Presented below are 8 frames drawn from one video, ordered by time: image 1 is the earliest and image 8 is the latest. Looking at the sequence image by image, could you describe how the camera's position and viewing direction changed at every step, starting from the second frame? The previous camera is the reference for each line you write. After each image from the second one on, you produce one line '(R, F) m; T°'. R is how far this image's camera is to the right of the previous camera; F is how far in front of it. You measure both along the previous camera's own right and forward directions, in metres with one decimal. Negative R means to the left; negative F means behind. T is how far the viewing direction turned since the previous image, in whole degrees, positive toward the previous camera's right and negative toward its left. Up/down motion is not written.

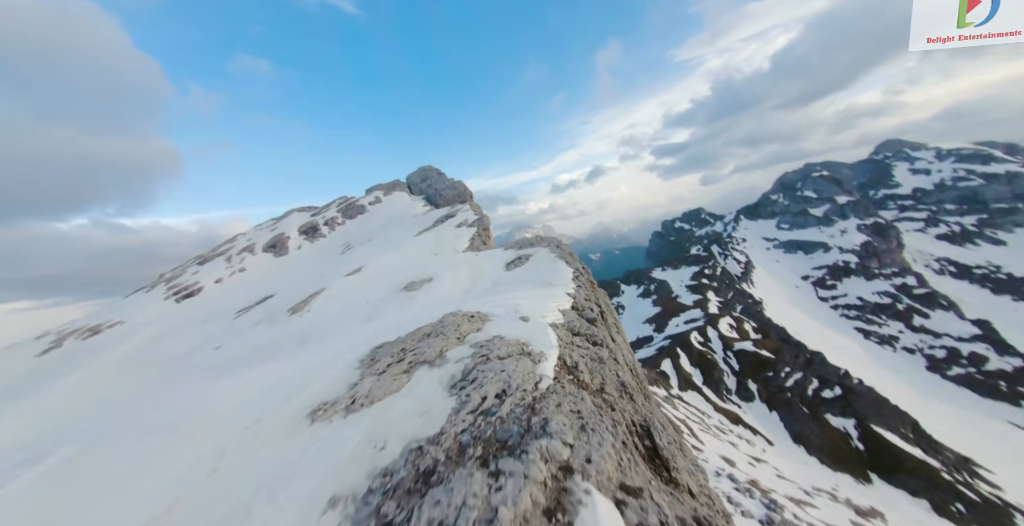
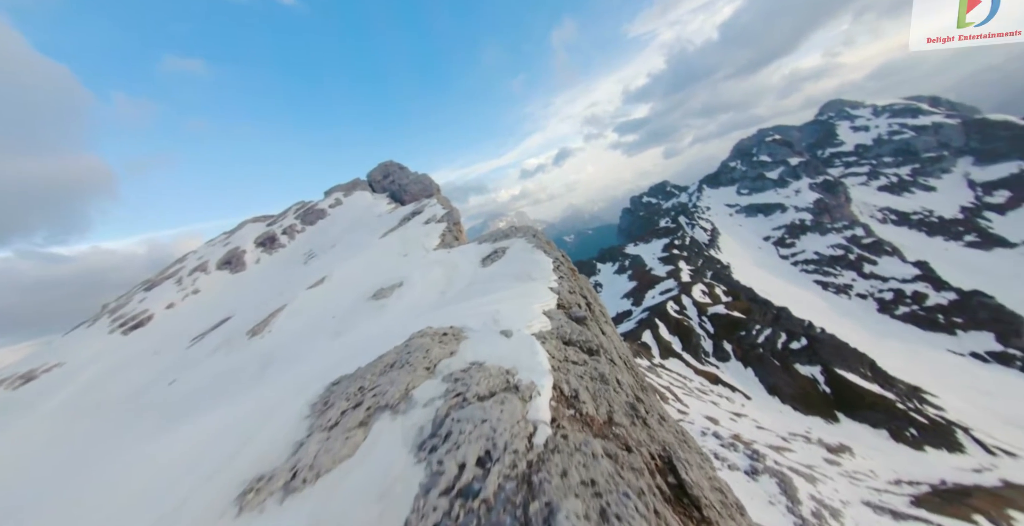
(+0.1, +0.7) m; +4°
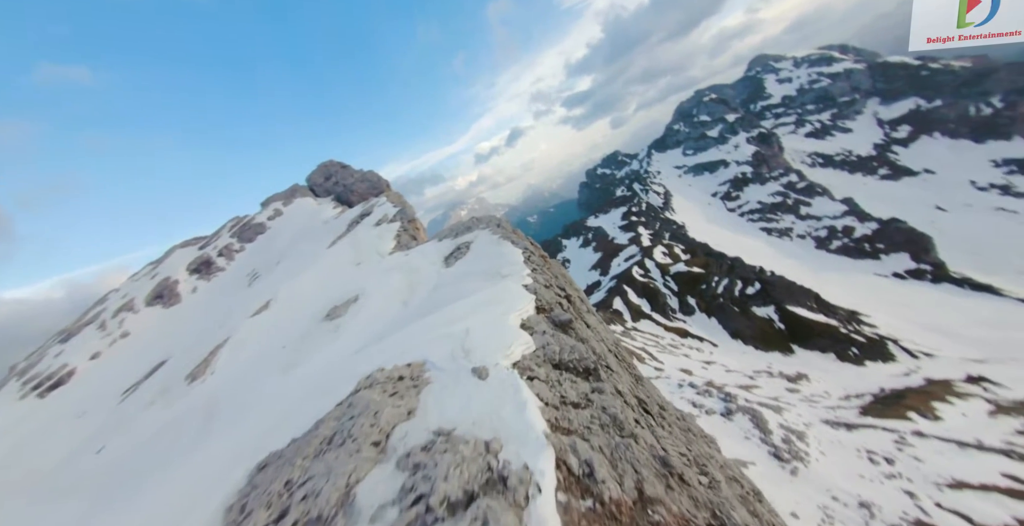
(+0.1, +0.8) m; +5°
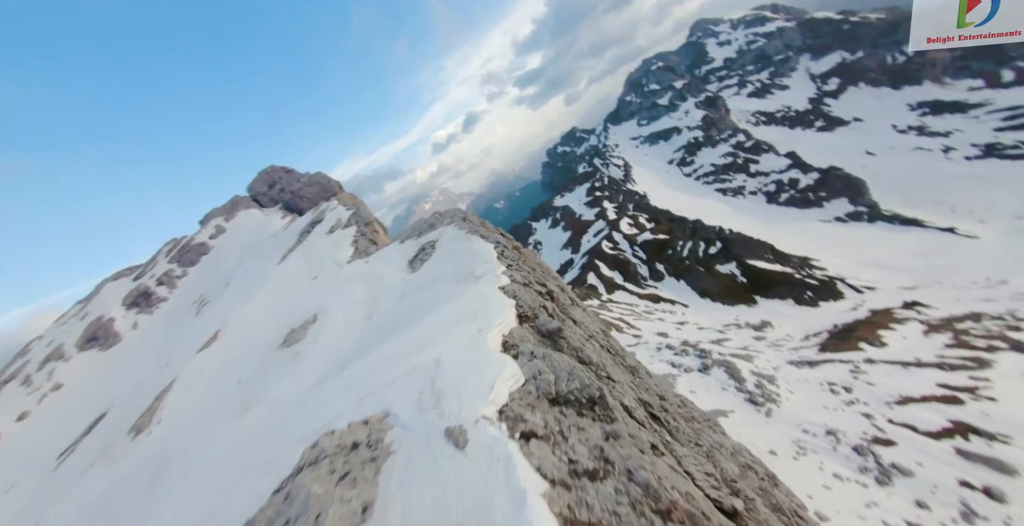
(0.0, +0.6) m; +5°
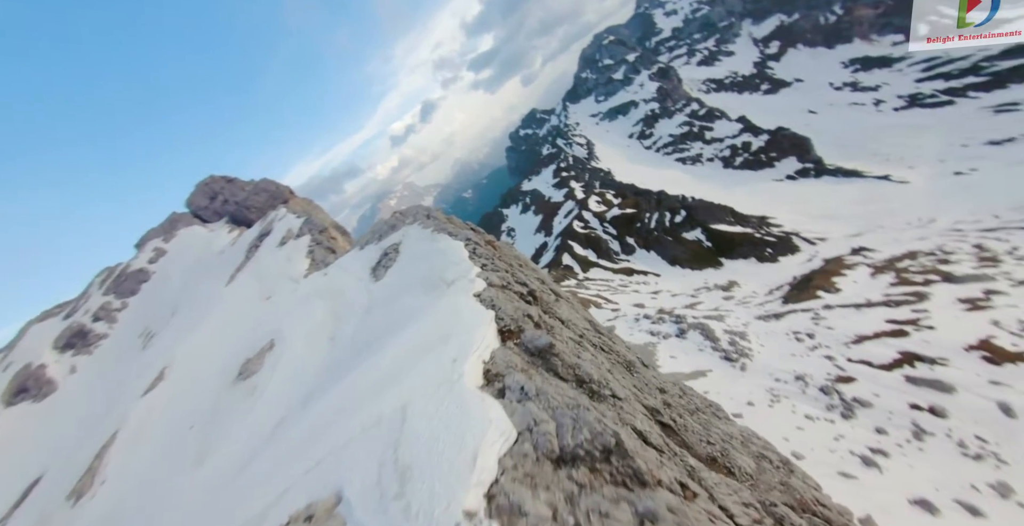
(0.0, +0.6) m; +4°
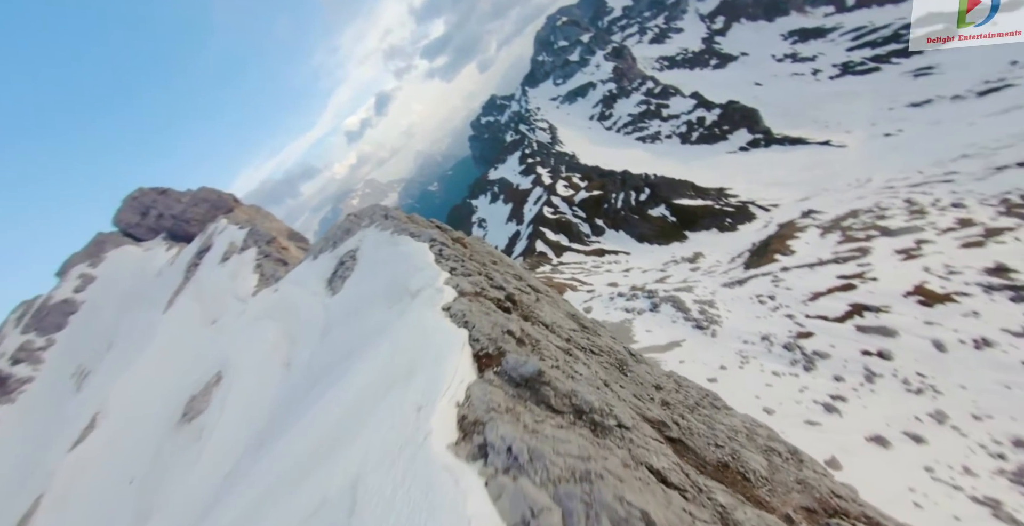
(0.0, +0.6) m; +4°
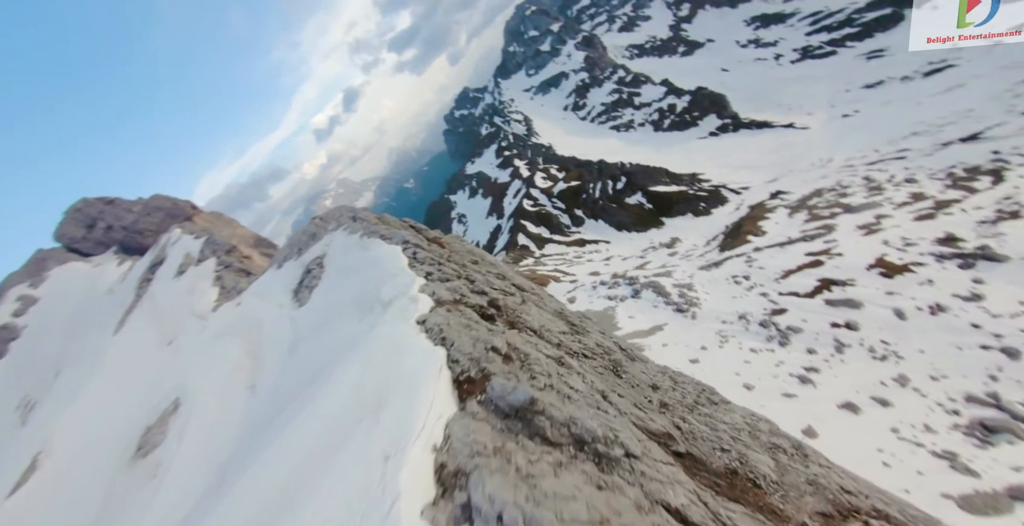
(0.0, +0.4) m; +3°
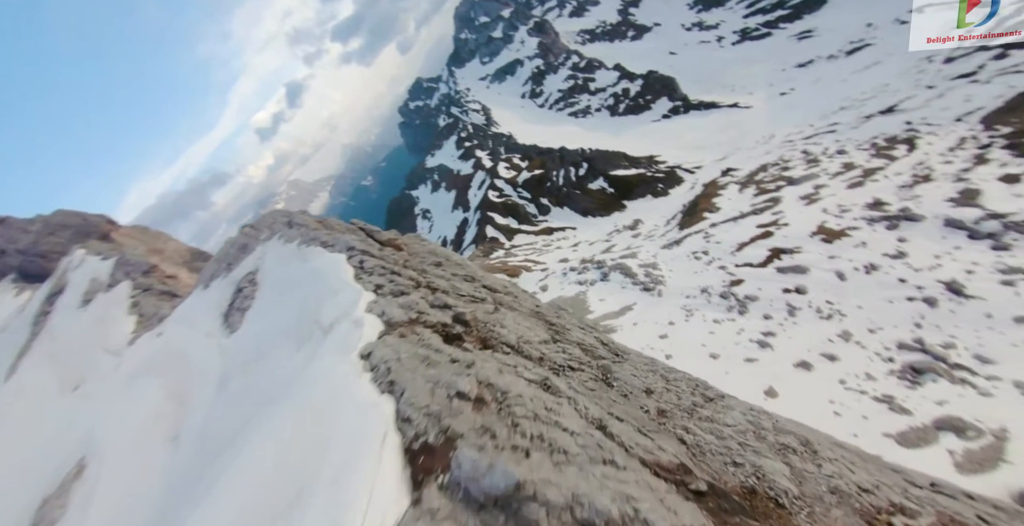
(0.0, +0.6) m; +5°
